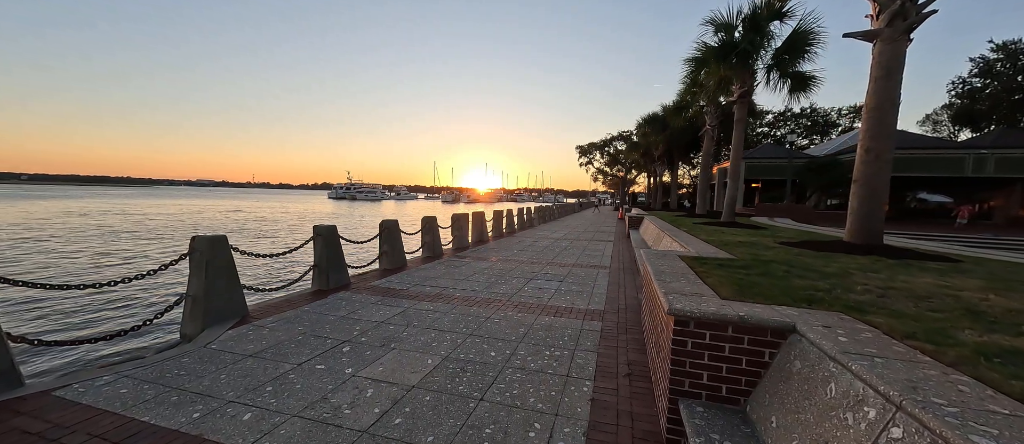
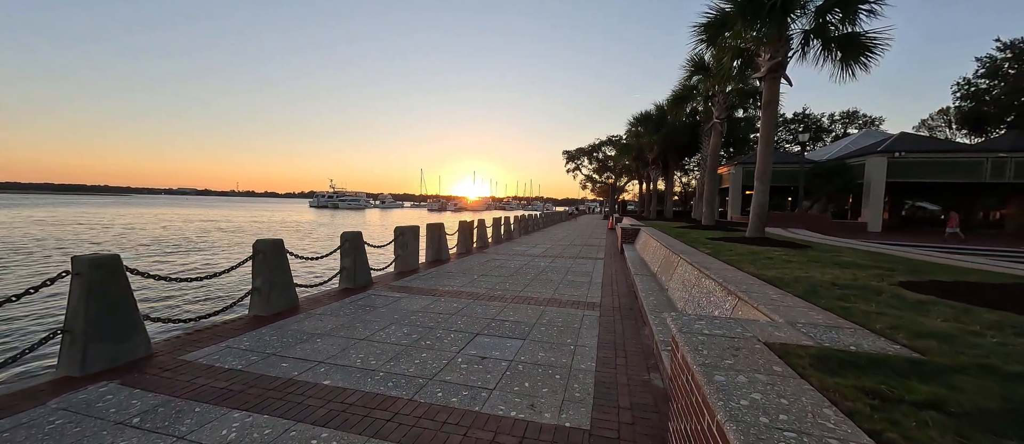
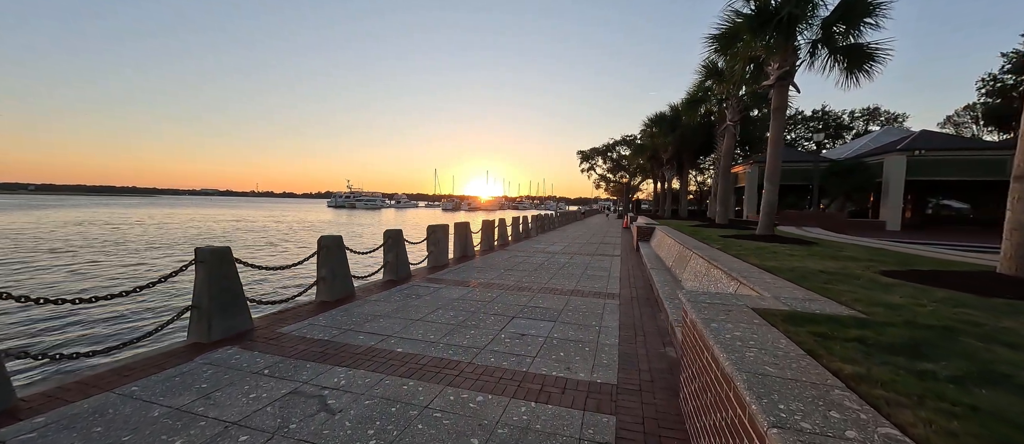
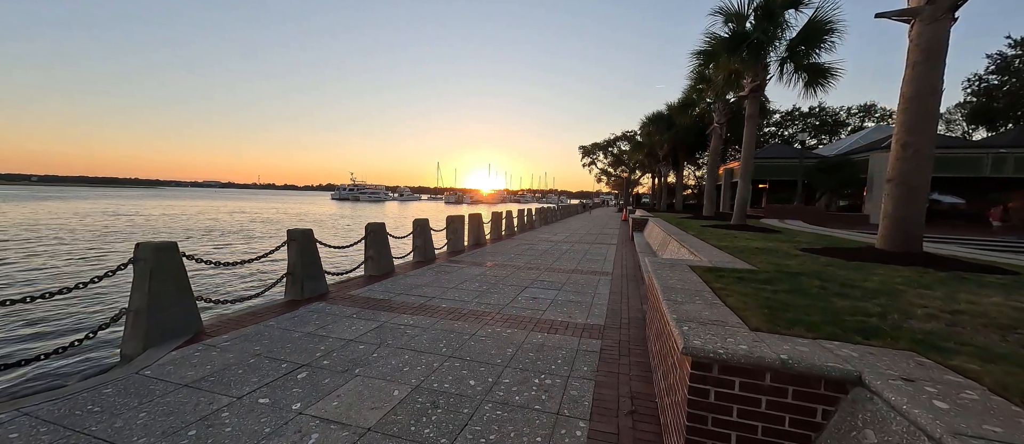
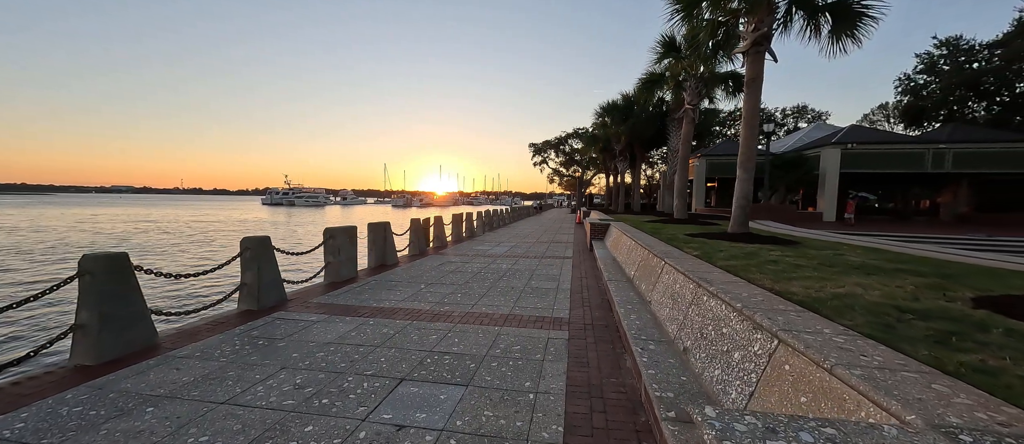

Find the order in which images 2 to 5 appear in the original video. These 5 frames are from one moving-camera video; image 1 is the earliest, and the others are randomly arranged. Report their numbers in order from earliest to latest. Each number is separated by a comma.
4, 3, 2, 5
